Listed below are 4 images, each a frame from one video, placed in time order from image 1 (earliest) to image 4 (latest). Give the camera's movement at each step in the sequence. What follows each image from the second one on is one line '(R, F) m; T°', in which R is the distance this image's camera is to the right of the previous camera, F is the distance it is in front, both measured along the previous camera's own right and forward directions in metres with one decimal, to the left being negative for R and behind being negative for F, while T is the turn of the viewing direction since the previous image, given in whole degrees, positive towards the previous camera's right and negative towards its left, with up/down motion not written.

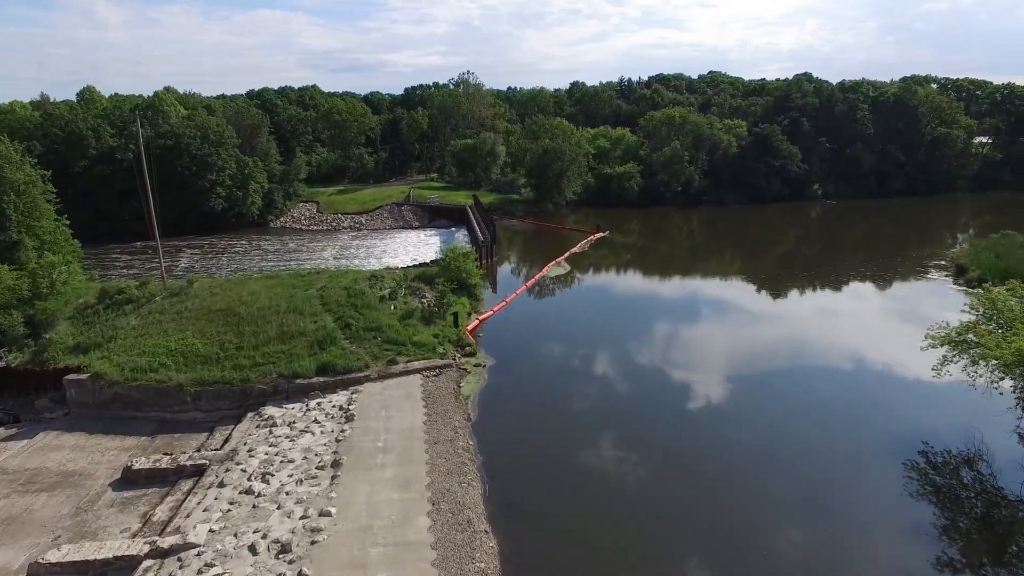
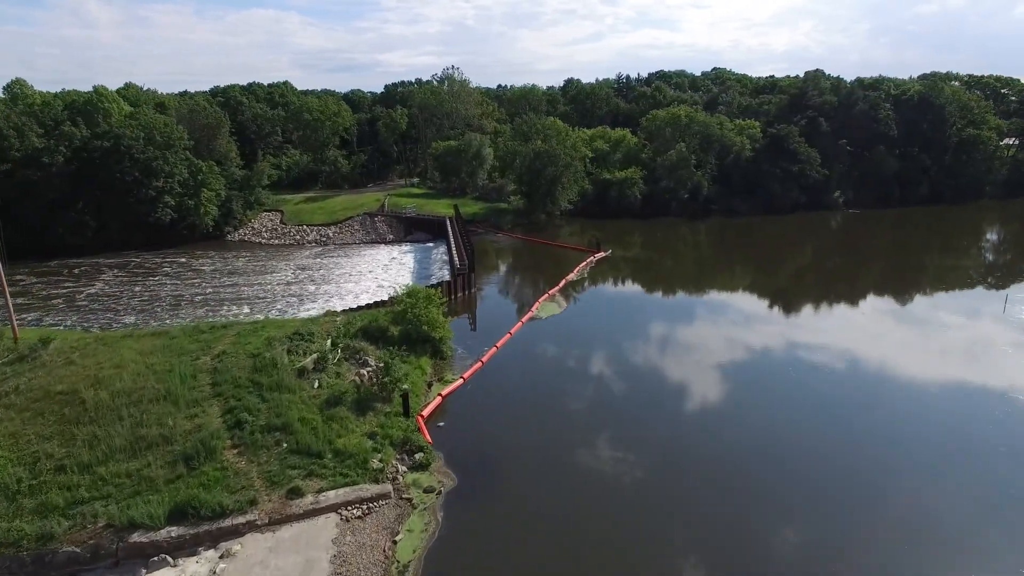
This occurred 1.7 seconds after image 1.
(+0.5, +6.4) m; +1°
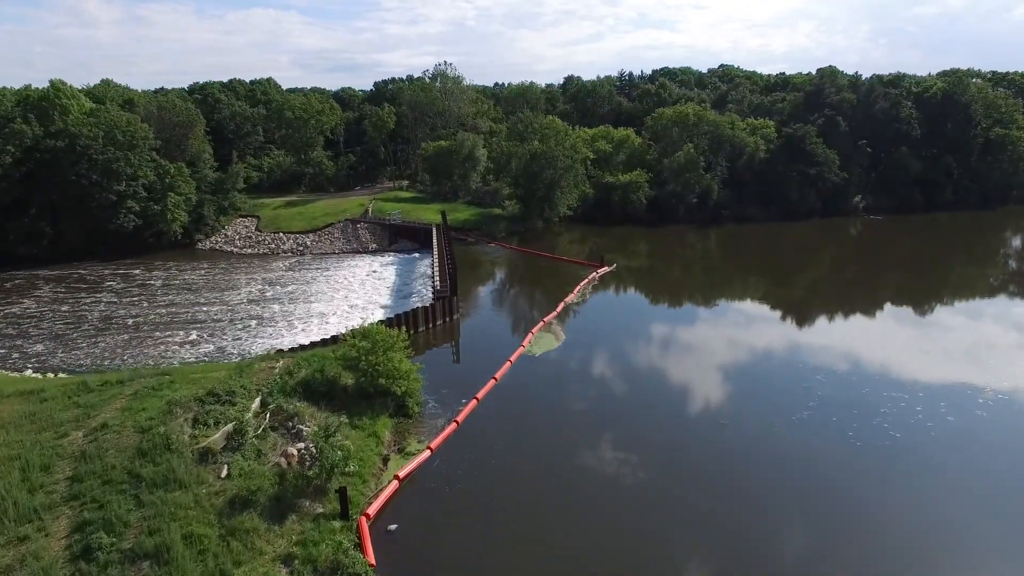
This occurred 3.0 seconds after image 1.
(+0.4, +4.1) m; 0°
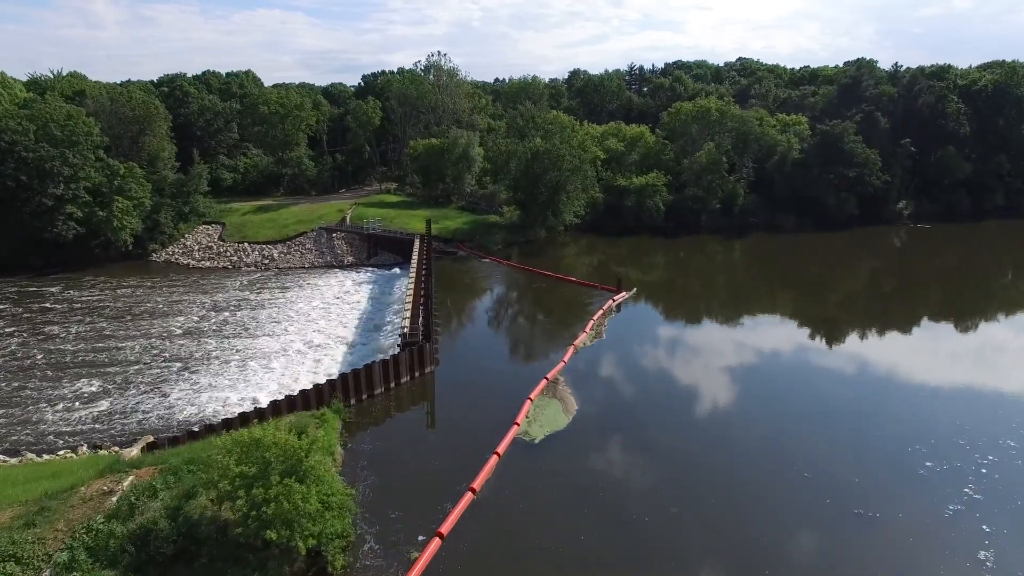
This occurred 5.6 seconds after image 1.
(+0.3, +6.1) m; 0°
